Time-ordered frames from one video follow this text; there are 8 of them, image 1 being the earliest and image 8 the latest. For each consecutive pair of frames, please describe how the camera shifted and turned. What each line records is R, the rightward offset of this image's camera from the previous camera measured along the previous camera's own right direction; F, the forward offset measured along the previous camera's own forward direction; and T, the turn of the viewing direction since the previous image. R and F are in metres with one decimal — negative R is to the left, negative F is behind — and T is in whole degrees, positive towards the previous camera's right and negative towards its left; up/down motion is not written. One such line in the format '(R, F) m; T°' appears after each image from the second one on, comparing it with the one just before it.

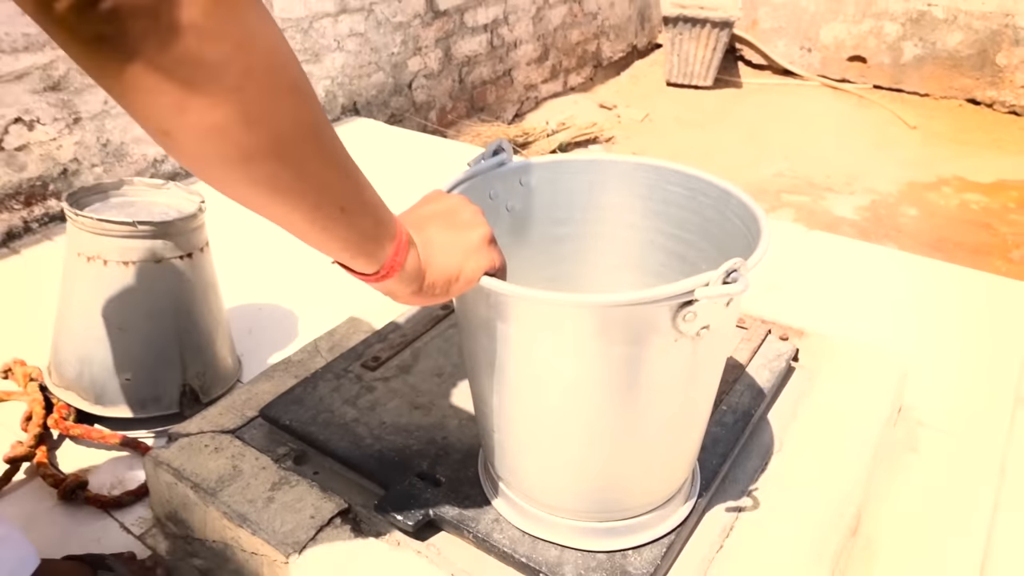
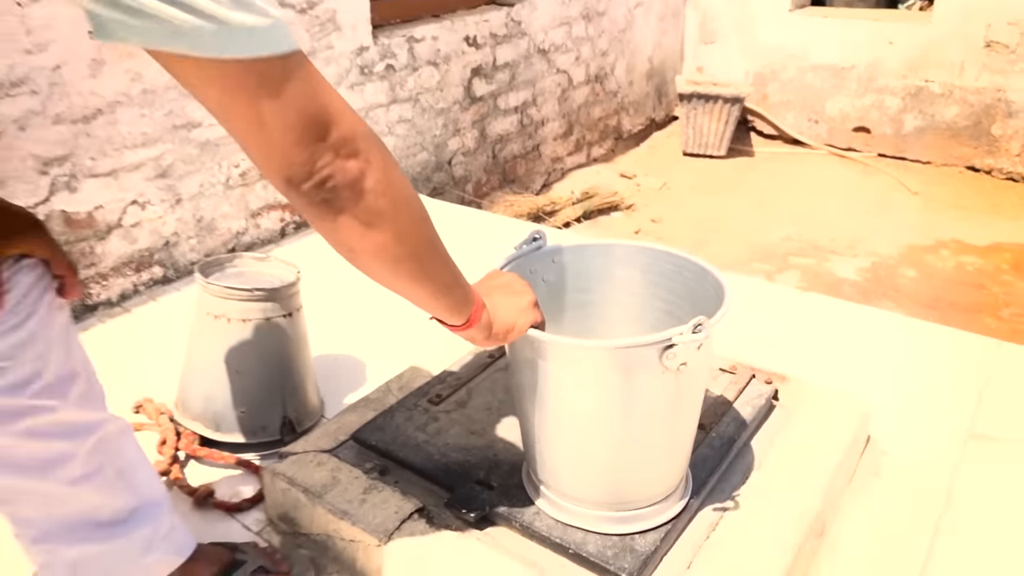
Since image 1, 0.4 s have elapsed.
(0.0, -0.3) m; -2°
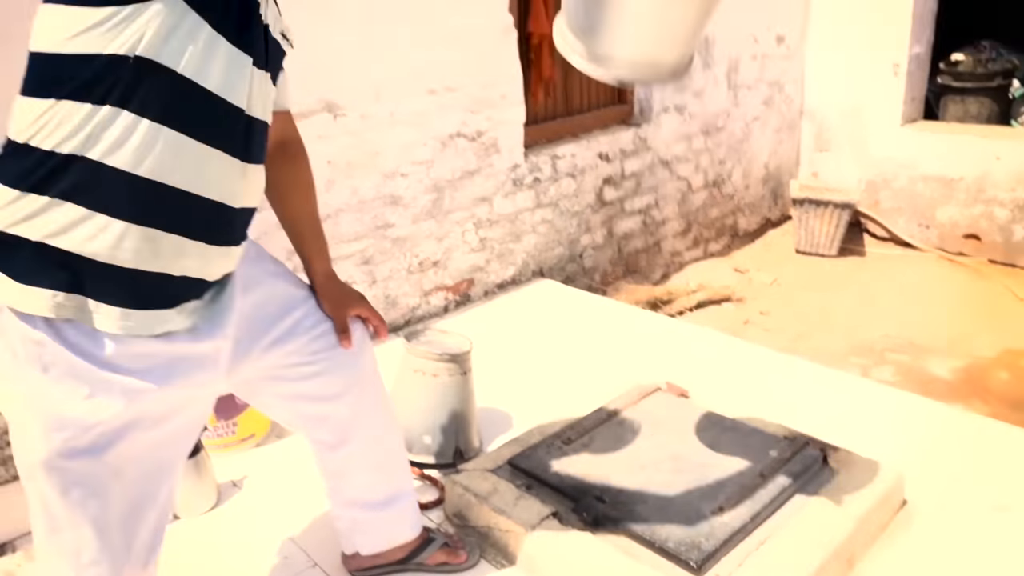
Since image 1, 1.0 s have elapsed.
(0.0, -0.5) m; -9°
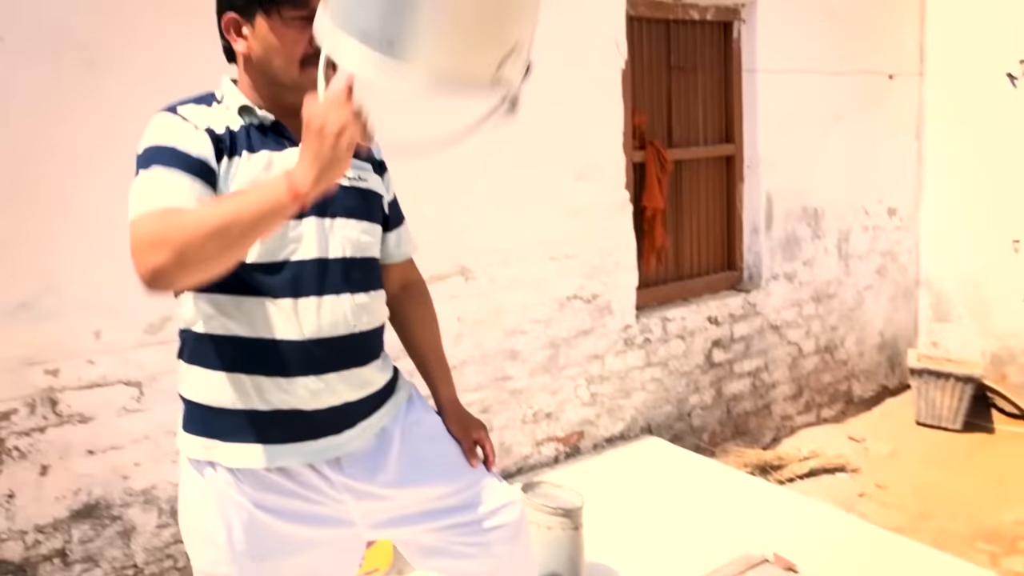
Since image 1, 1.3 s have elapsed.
(0.0, -0.2) m; -8°
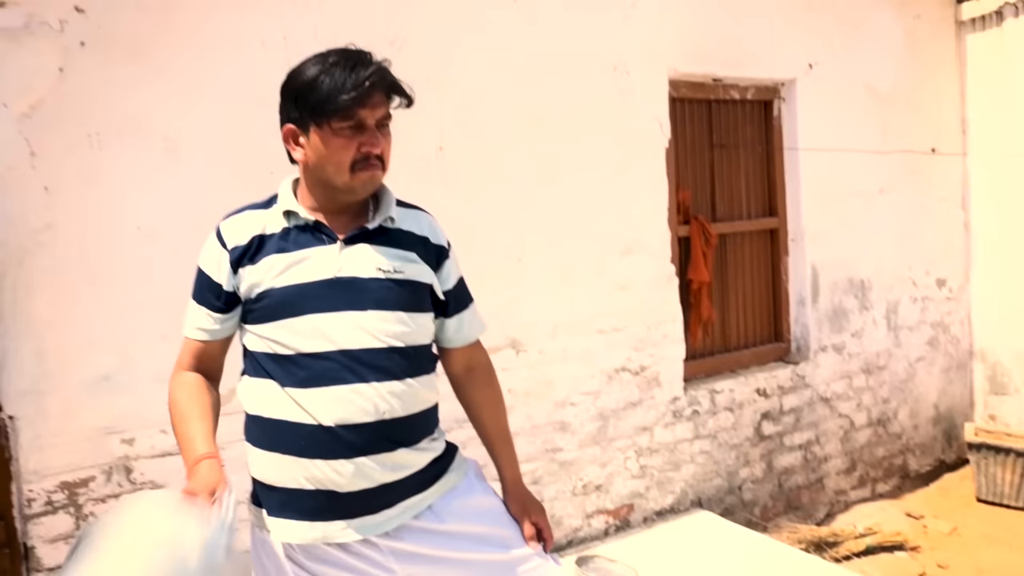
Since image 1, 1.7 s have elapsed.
(0.0, -0.1) m; -3°
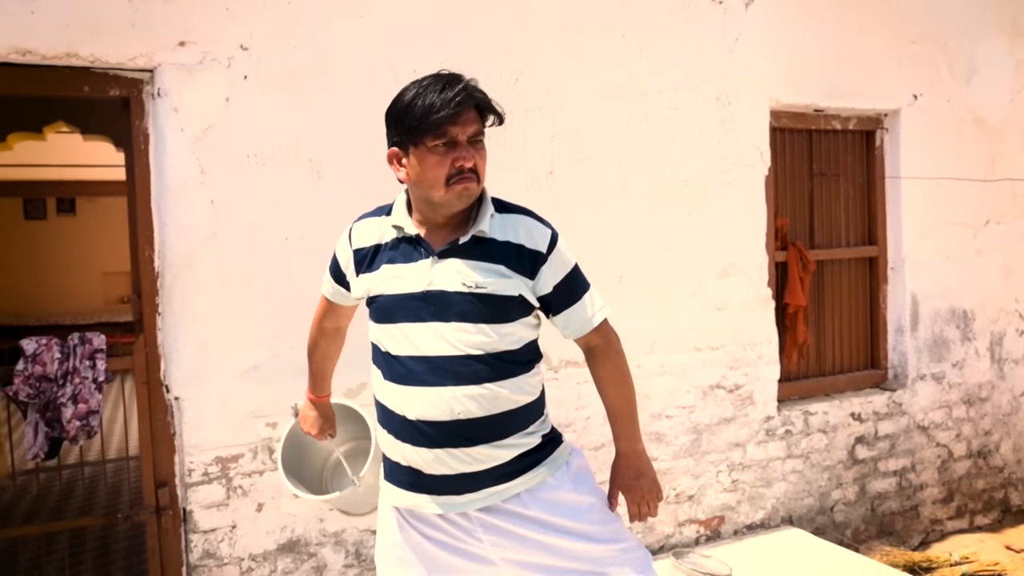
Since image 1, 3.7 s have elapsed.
(-0.1, -0.2) m; -7°
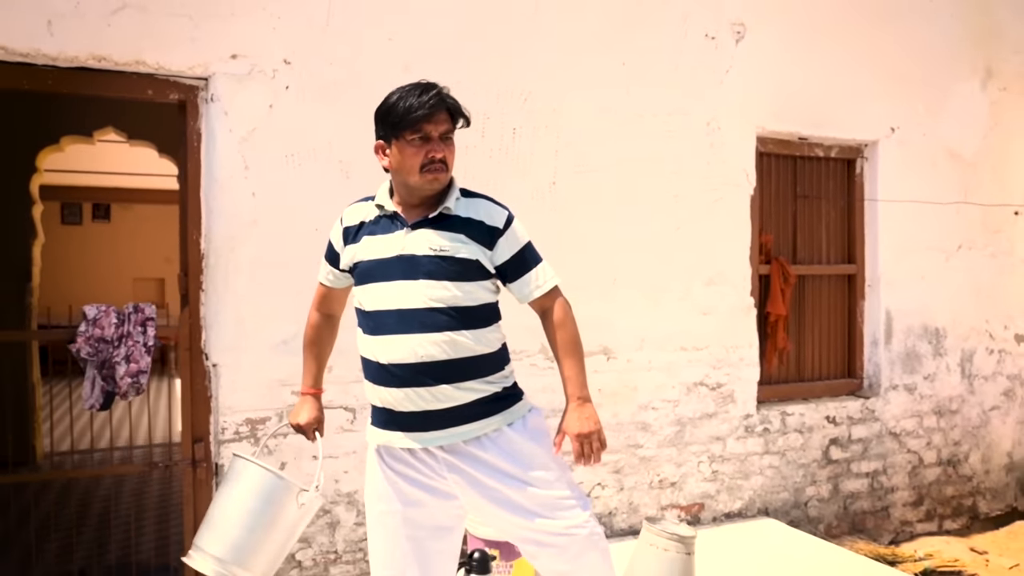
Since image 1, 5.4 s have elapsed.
(0.0, -0.3) m; -1°
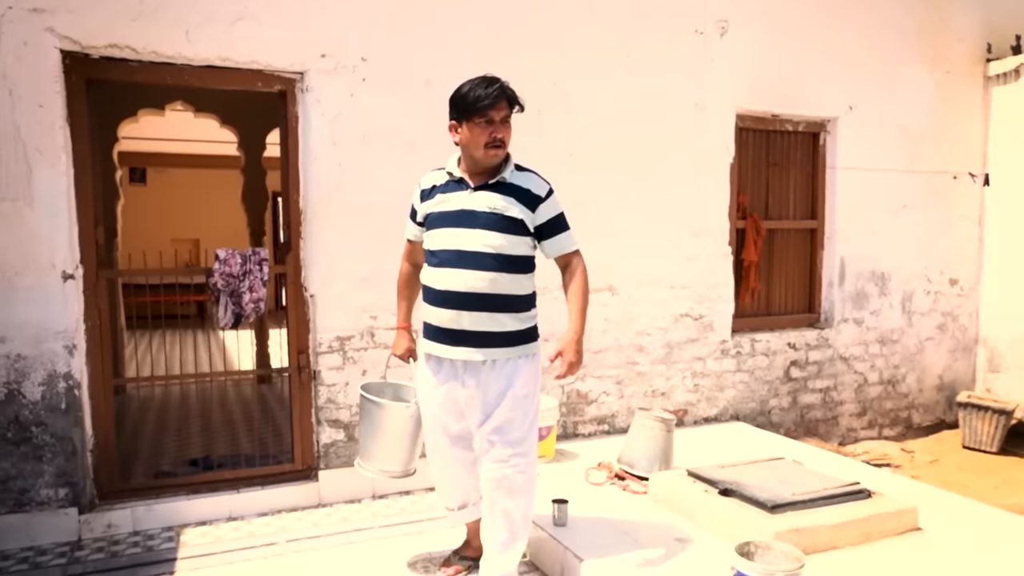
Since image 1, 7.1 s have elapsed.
(-0.1, -0.9) m; 0°
